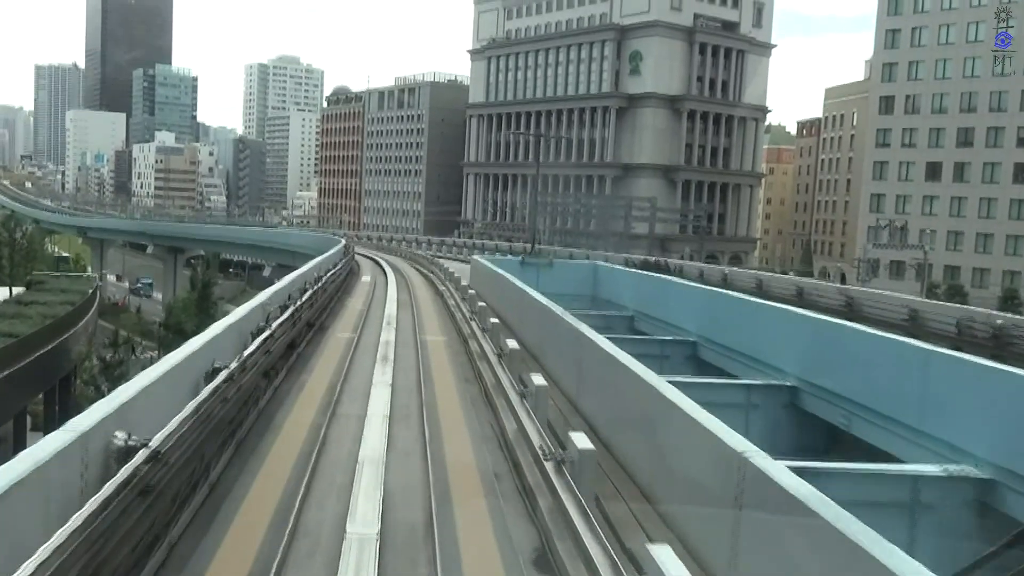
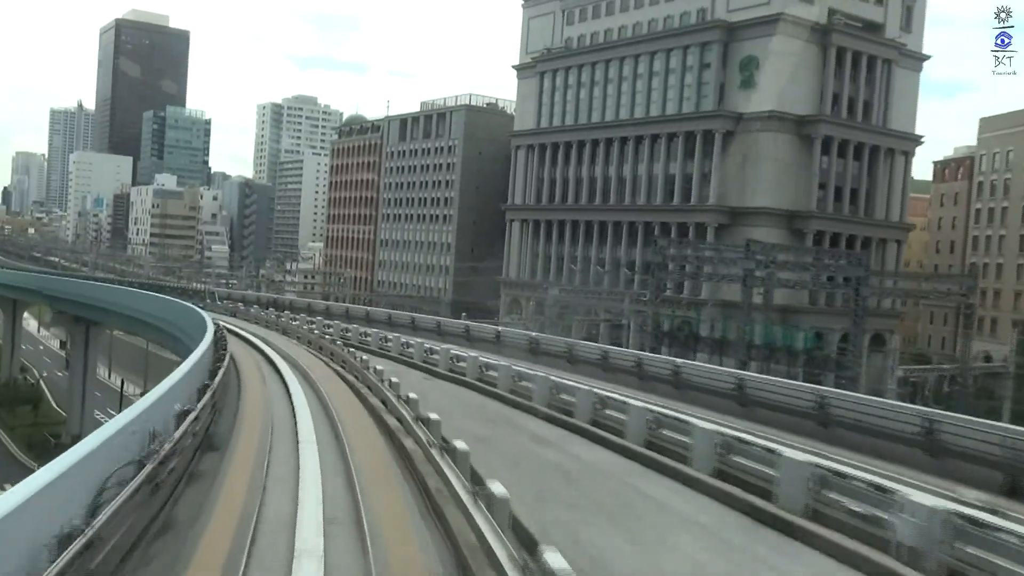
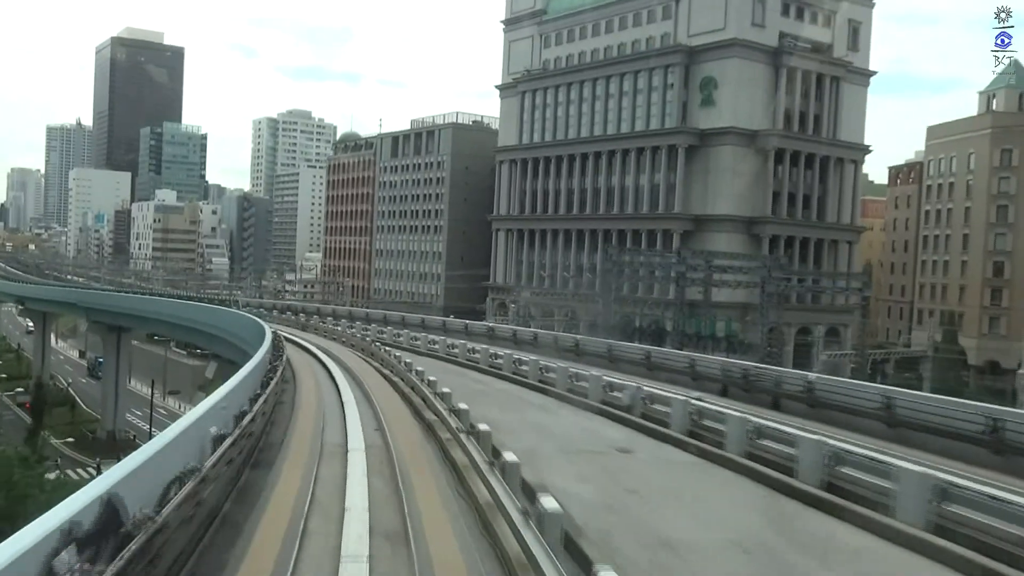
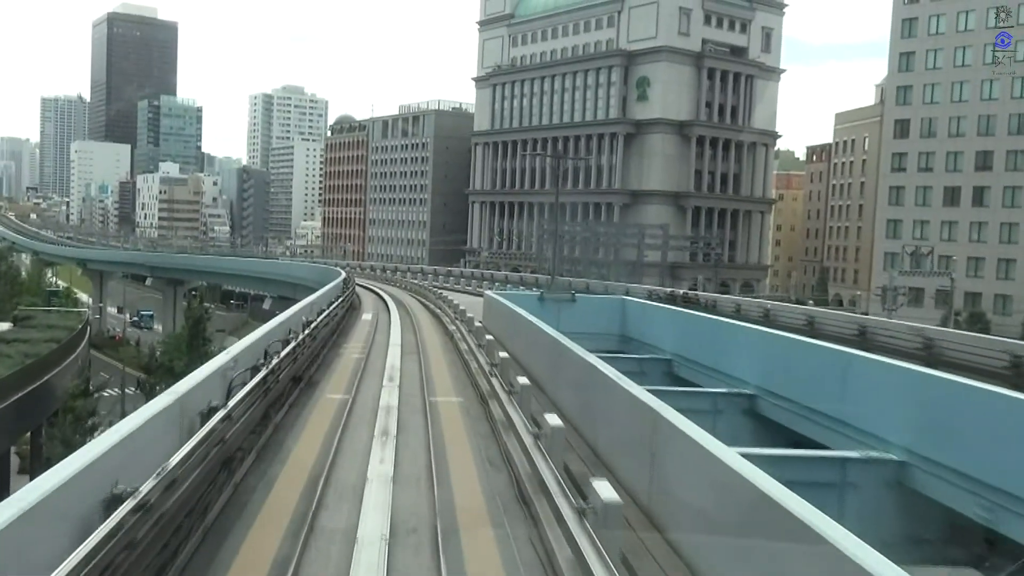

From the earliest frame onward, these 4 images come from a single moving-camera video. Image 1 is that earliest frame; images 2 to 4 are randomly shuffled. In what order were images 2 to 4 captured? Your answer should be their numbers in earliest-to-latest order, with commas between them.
4, 3, 2
